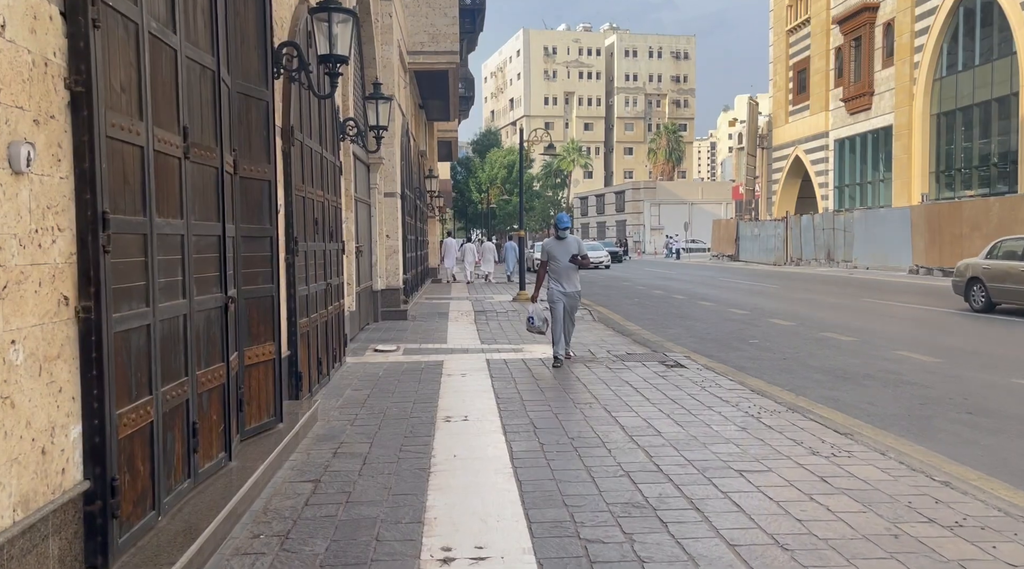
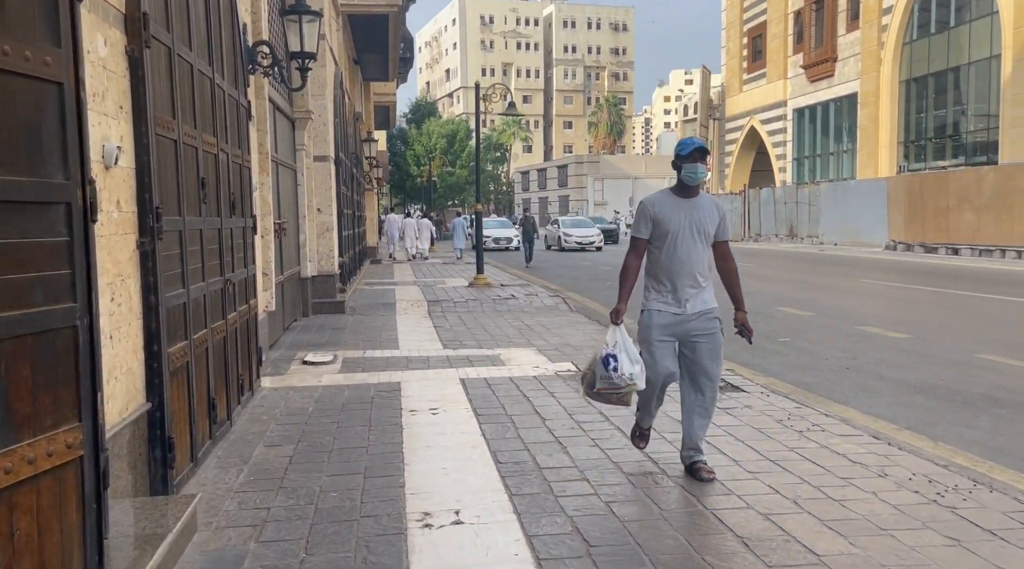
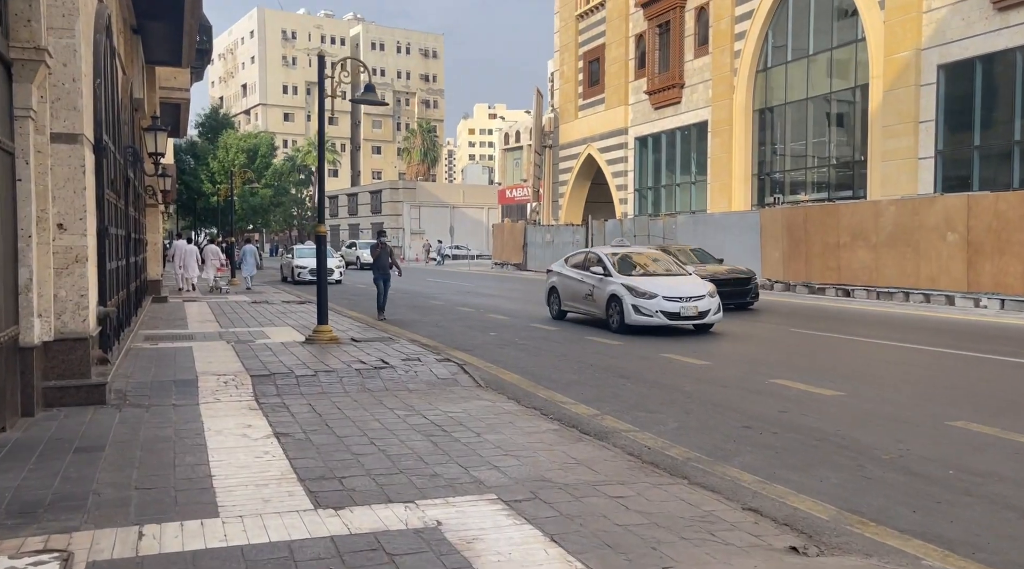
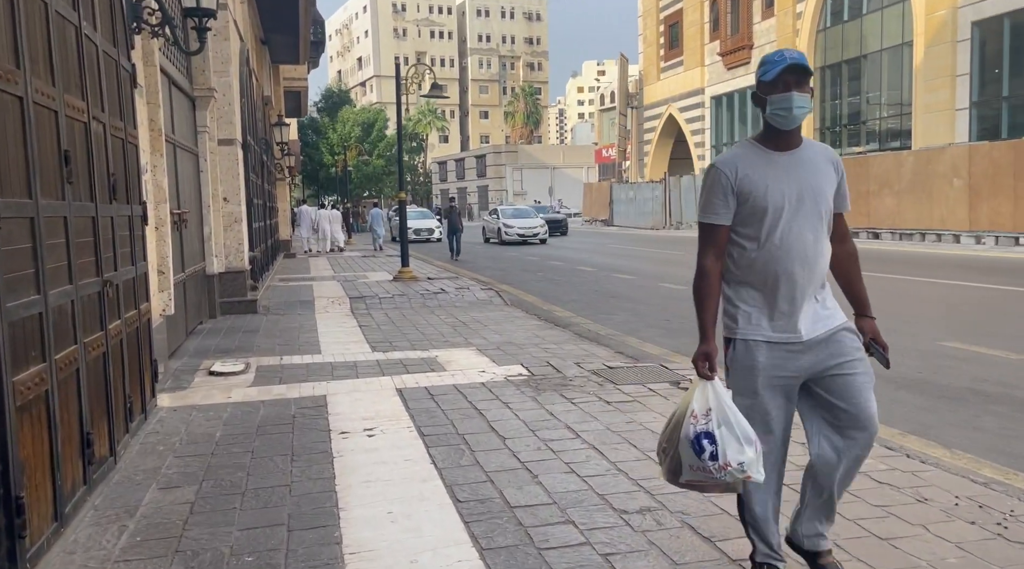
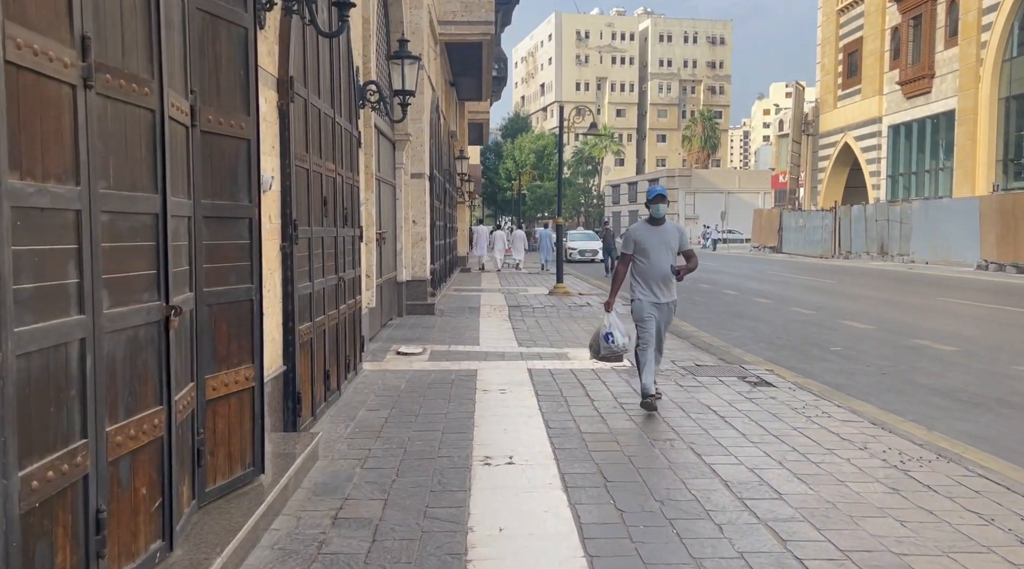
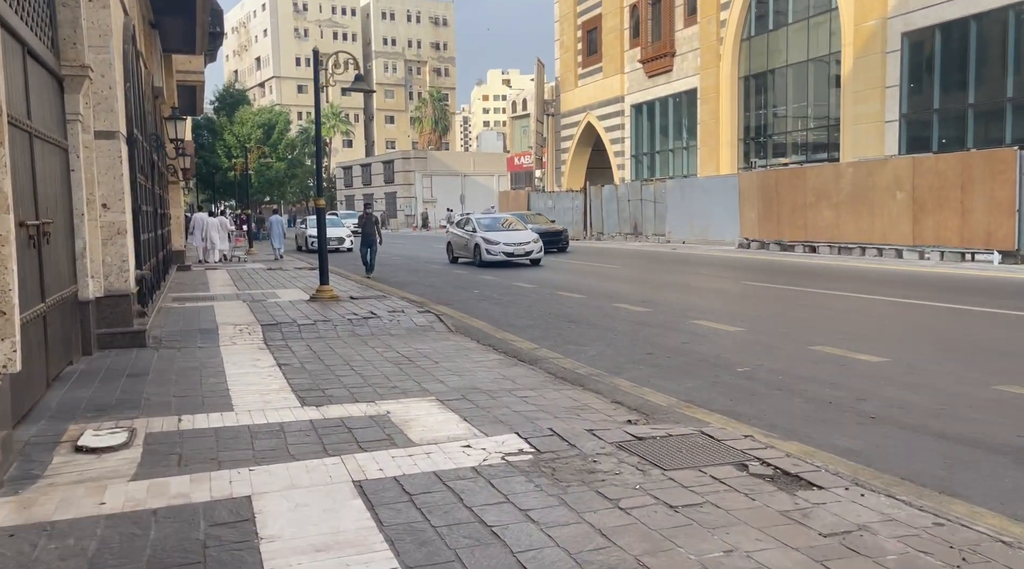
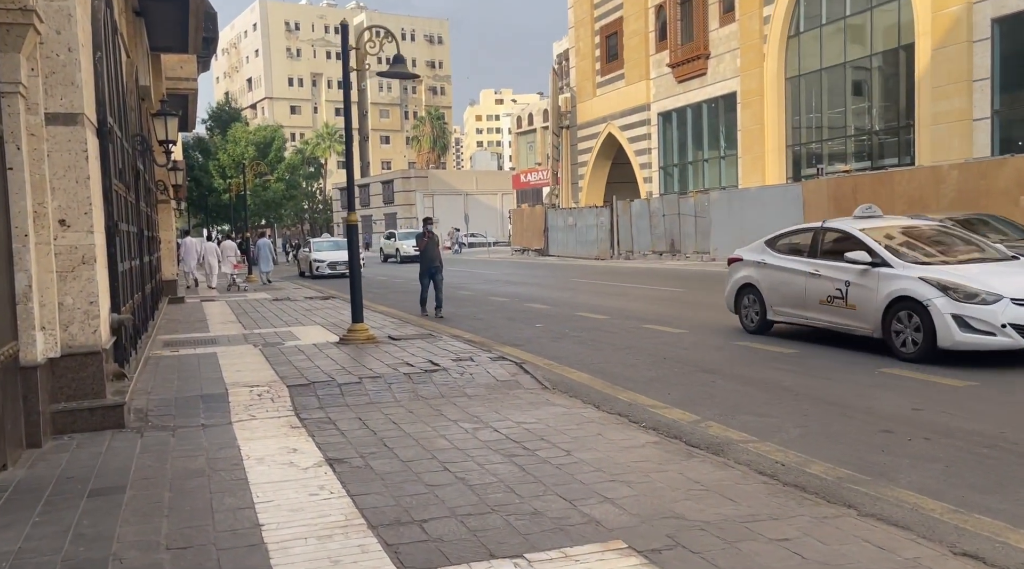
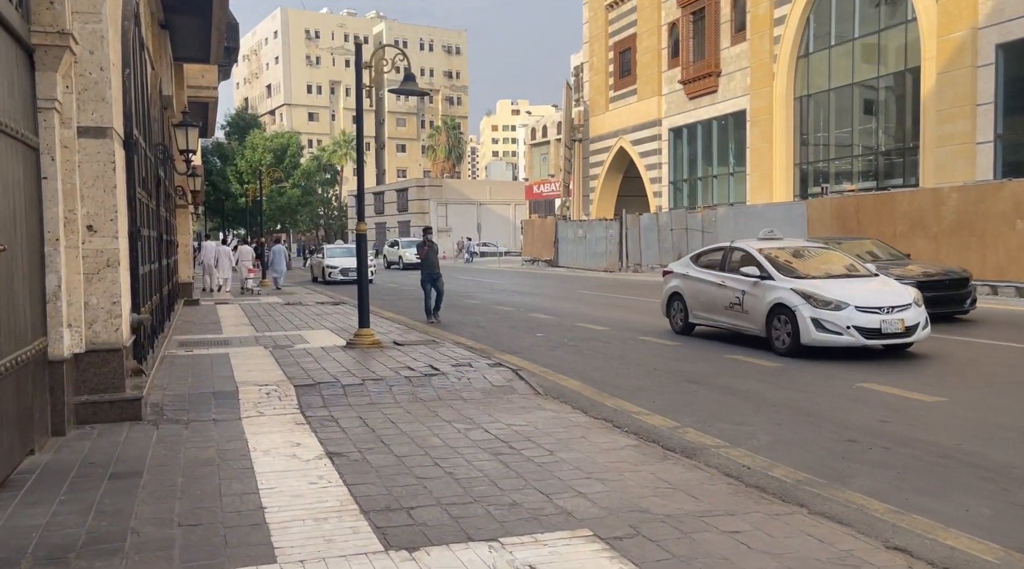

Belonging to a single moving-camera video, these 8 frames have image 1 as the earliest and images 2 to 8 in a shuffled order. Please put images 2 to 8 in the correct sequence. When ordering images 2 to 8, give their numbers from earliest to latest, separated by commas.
5, 2, 4, 6, 3, 8, 7
